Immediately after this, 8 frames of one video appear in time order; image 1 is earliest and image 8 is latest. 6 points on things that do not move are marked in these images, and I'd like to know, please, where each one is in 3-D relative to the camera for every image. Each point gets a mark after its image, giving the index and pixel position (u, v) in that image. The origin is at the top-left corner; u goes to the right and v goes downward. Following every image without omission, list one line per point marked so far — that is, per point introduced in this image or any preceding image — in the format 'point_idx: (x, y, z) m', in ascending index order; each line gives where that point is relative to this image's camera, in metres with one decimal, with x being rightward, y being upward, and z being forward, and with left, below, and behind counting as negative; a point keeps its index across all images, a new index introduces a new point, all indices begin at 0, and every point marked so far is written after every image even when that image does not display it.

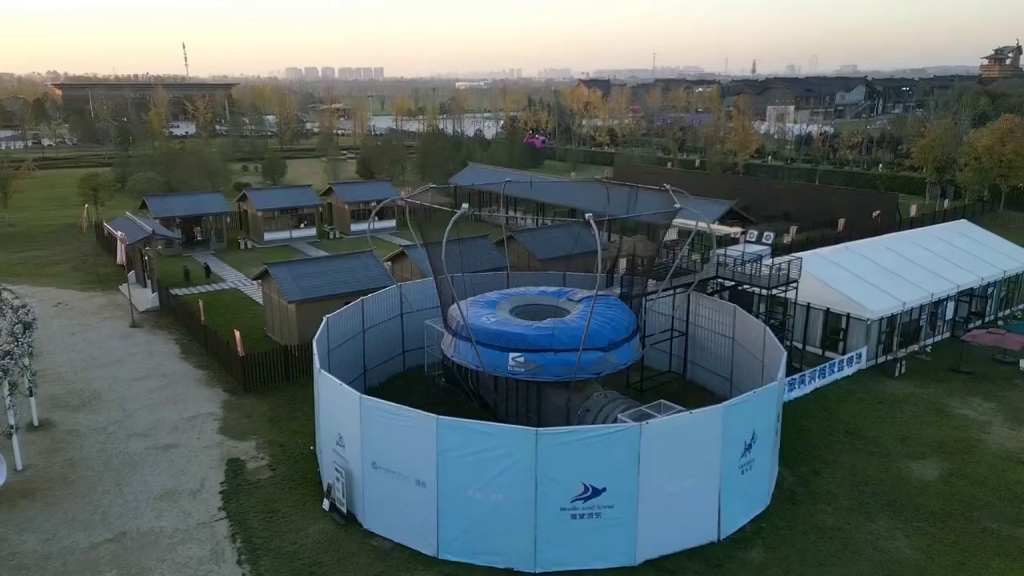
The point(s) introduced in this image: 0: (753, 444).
0: (+5.0, -3.2, +15.2) m
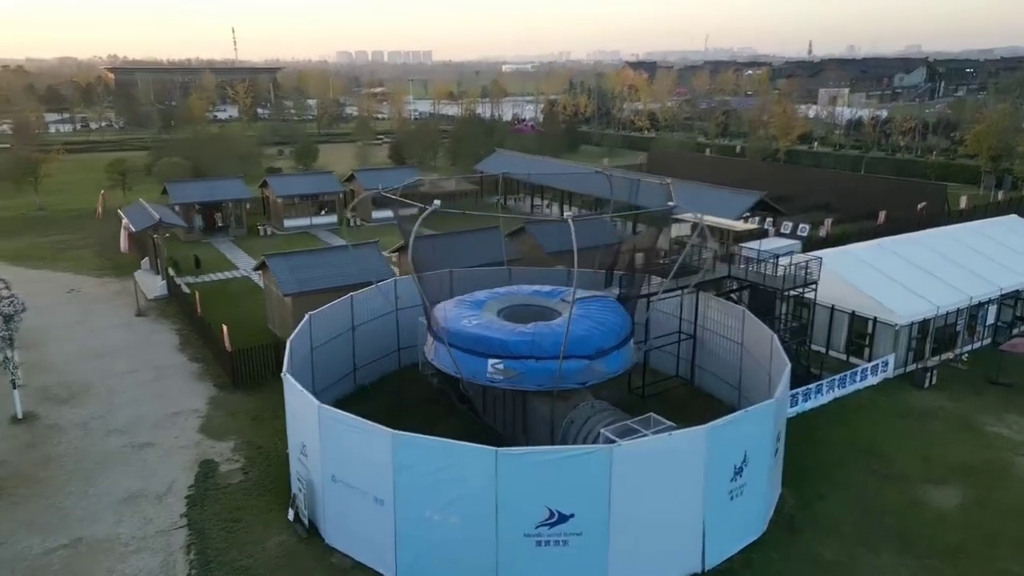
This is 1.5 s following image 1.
0: (+4.4, -3.4, +13.8) m
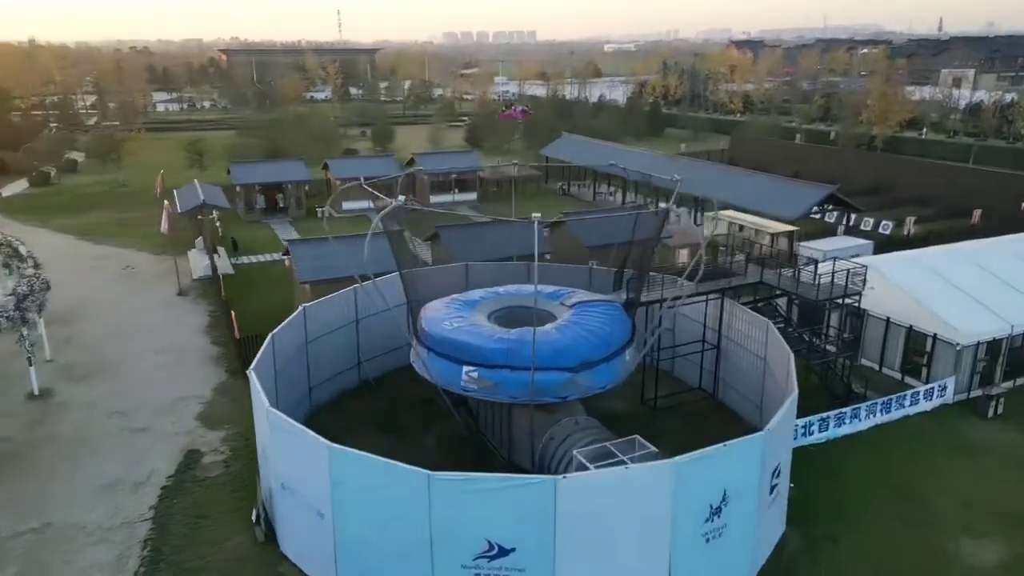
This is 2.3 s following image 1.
0: (+3.6, -3.7, +12.2) m
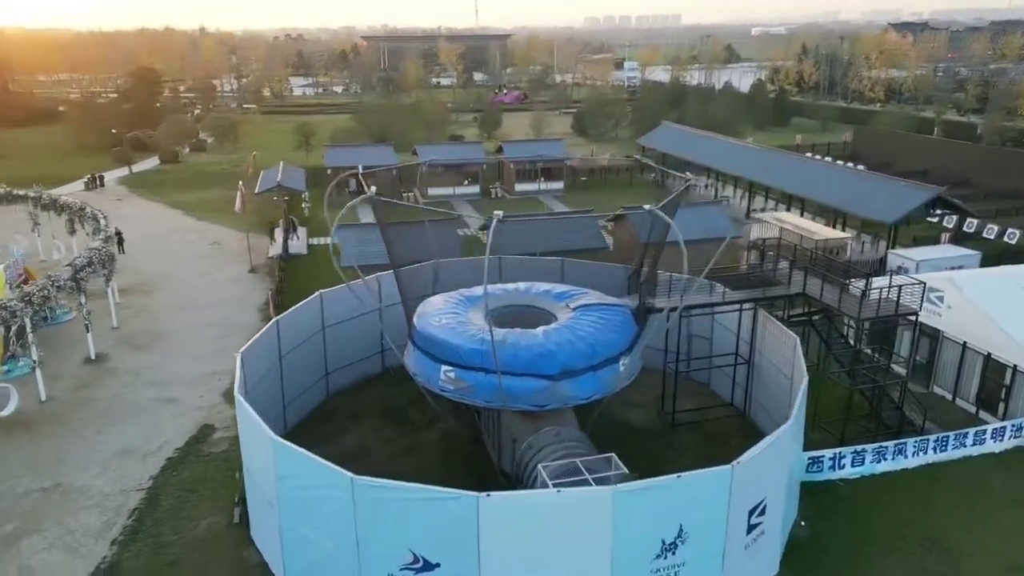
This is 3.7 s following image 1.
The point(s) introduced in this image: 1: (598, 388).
0: (+2.6, -3.9, +11.0) m
1: (+1.7, -1.9, +14.1) m
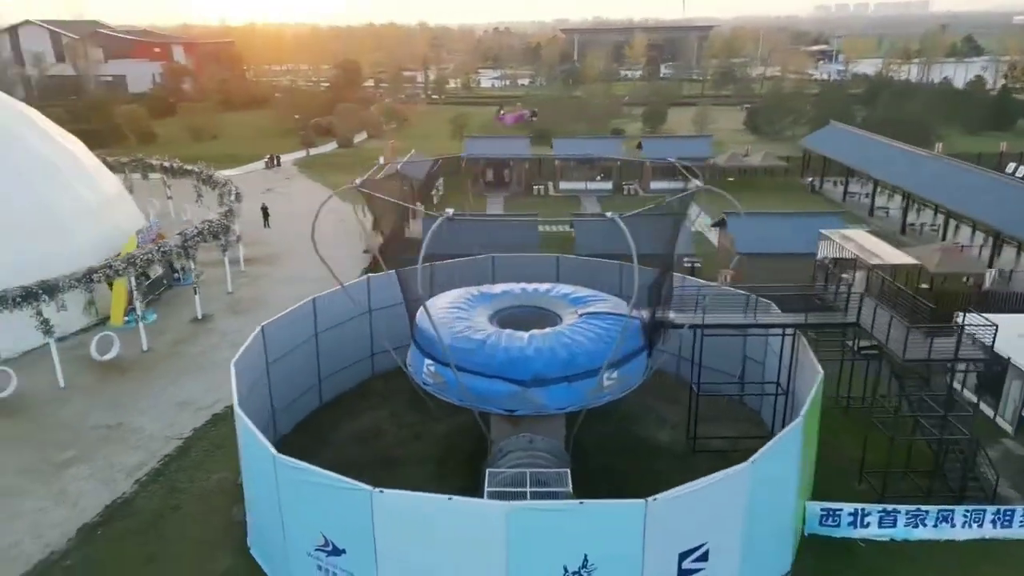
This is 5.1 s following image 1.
0: (+1.1, -4.1, +10.3) m
1: (+1.2, -2.1, +13.5) m
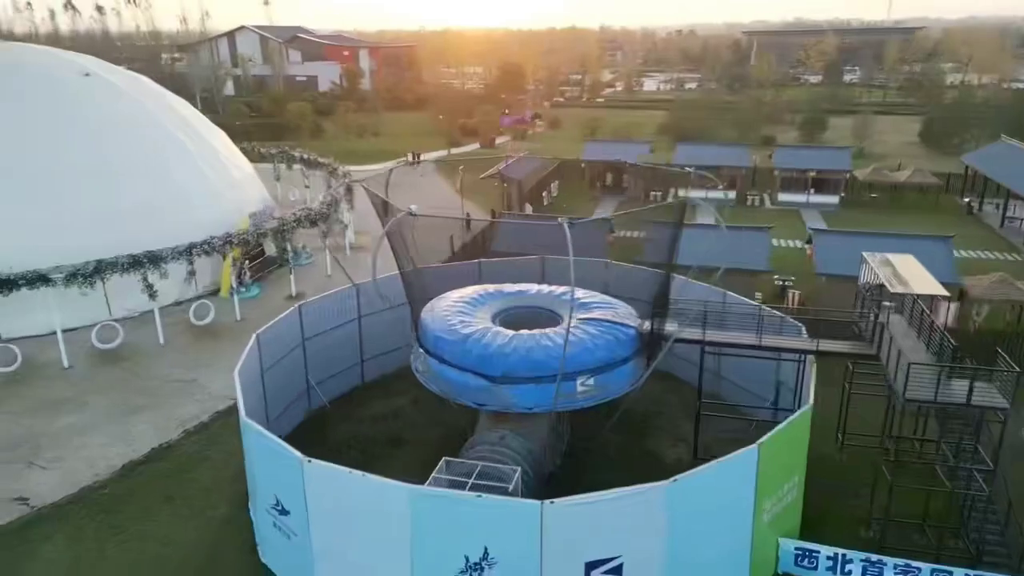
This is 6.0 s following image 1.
0: (-0.4, -4.1, +10.6) m
1: (+0.6, -2.1, +13.6) m
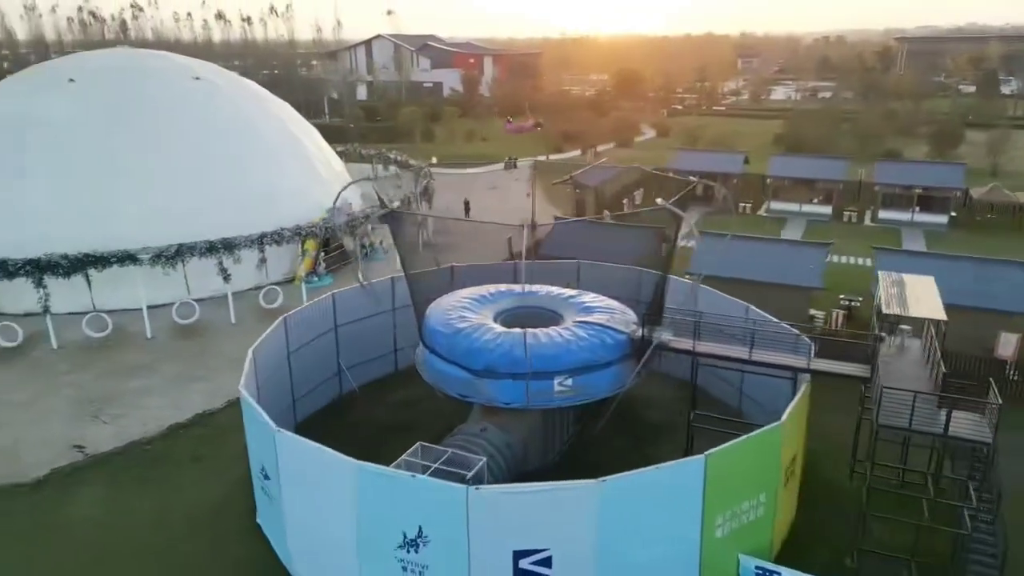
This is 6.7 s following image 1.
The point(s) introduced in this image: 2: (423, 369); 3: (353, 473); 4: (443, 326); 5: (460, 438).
0: (-1.4, -4.0, +11.2) m
1: (+0.2, -2.1, +14.1) m
2: (-1.9, -1.8, +15.6) m
3: (-2.5, -2.9, +11.4) m
4: (-1.4, -0.8, +15.4) m
5: (-1.0, -3.0, +14.4) m
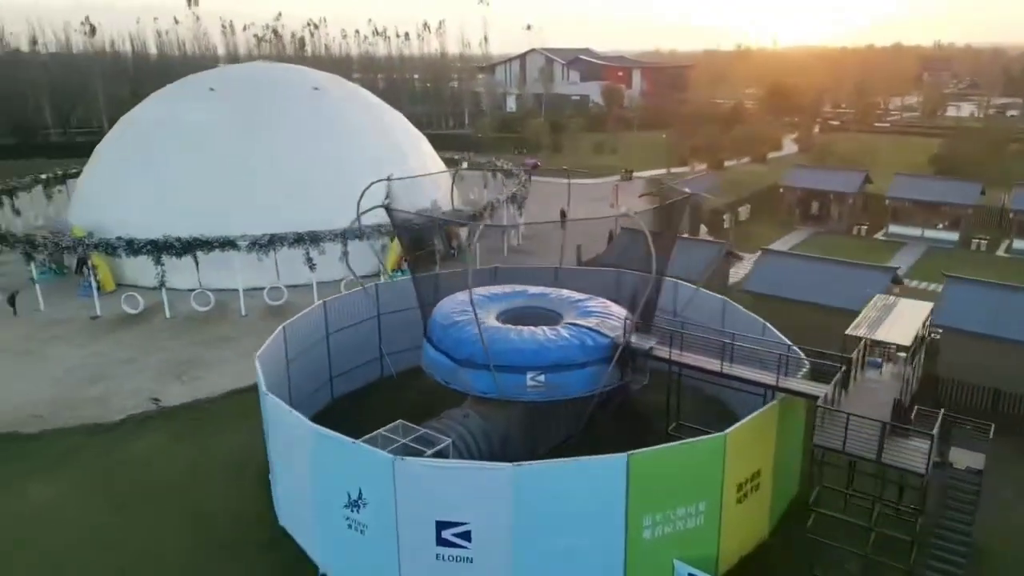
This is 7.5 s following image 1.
0: (-2.6, -3.7, +12.5) m
1: (-0.3, -2.1, +15.0) m
2: (-2.0, -1.6, +16.9) m
3: (-3.5, -2.6, +12.9) m
4: (-1.5, -0.7, +16.6) m
5: (-1.5, -2.8, +15.5) m
